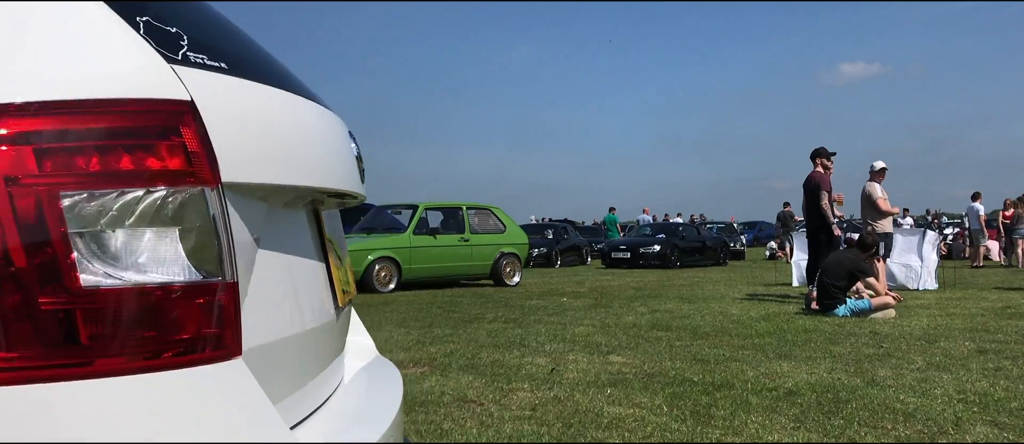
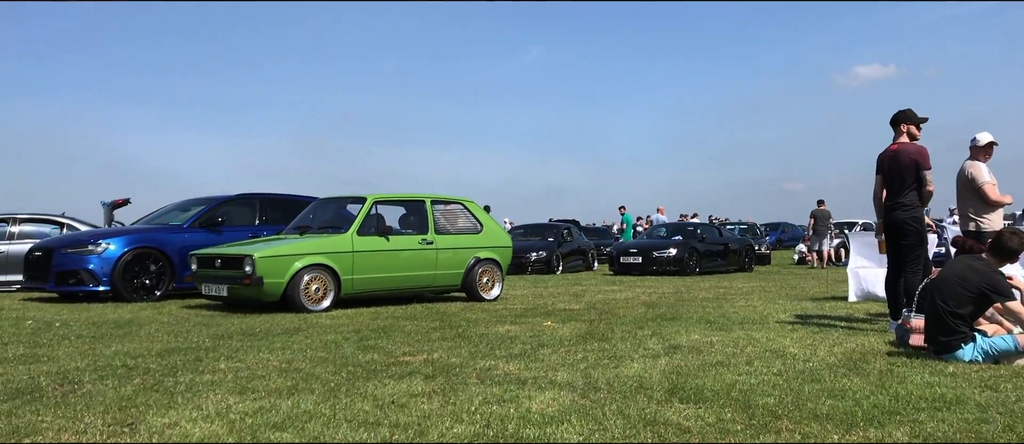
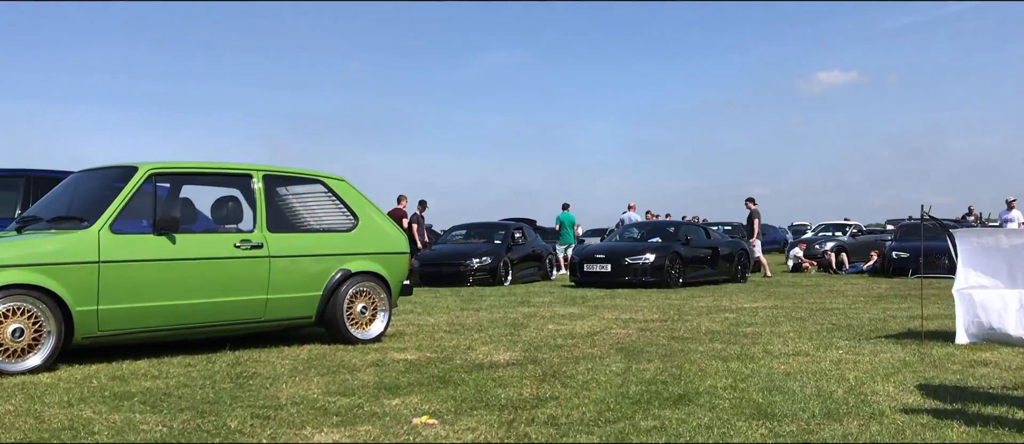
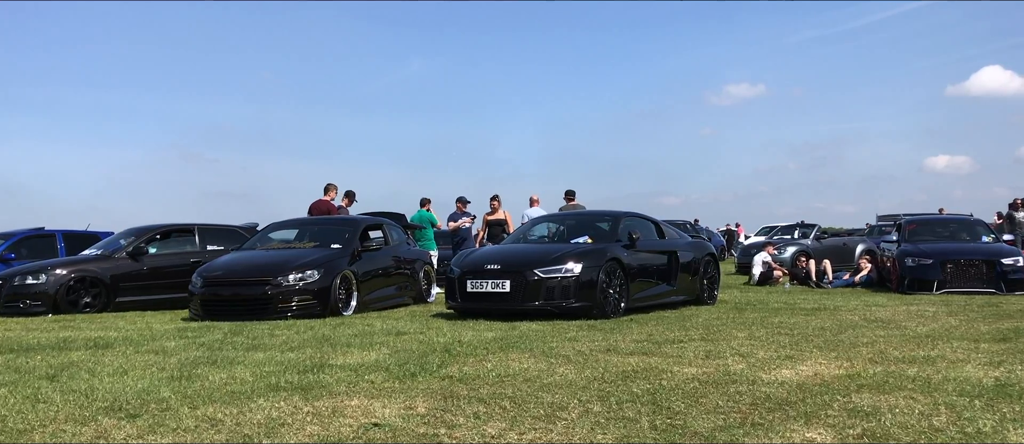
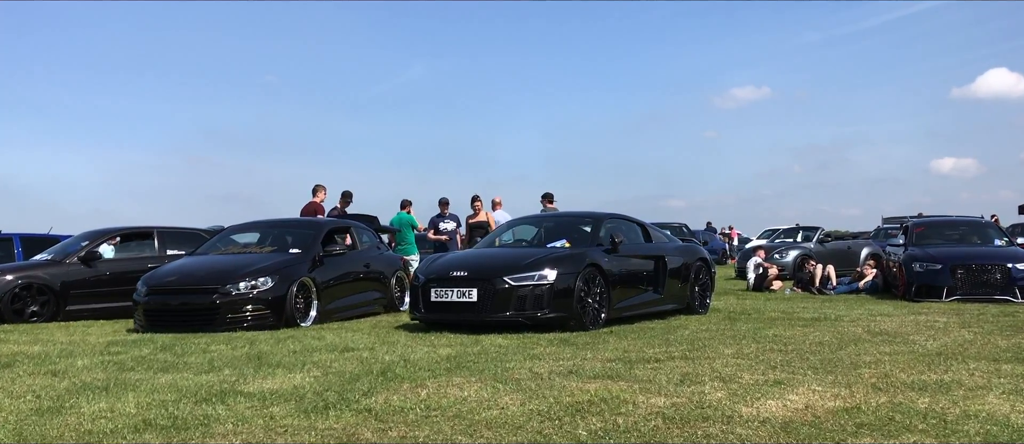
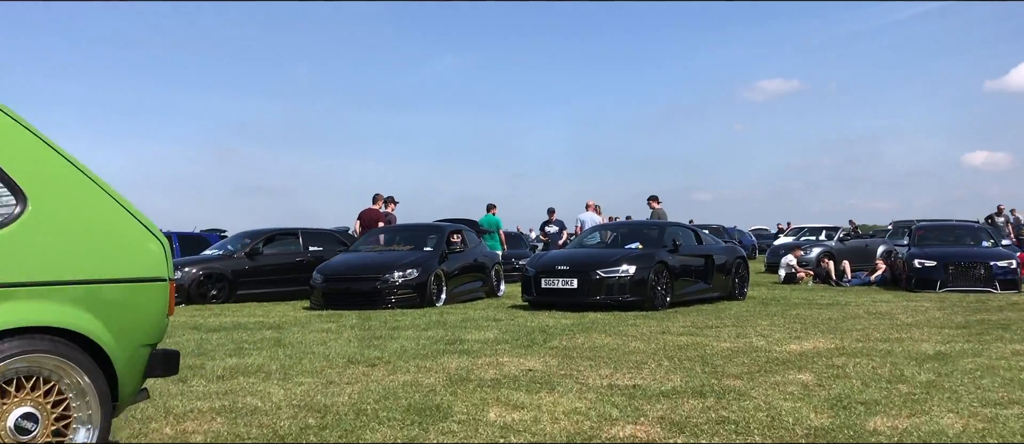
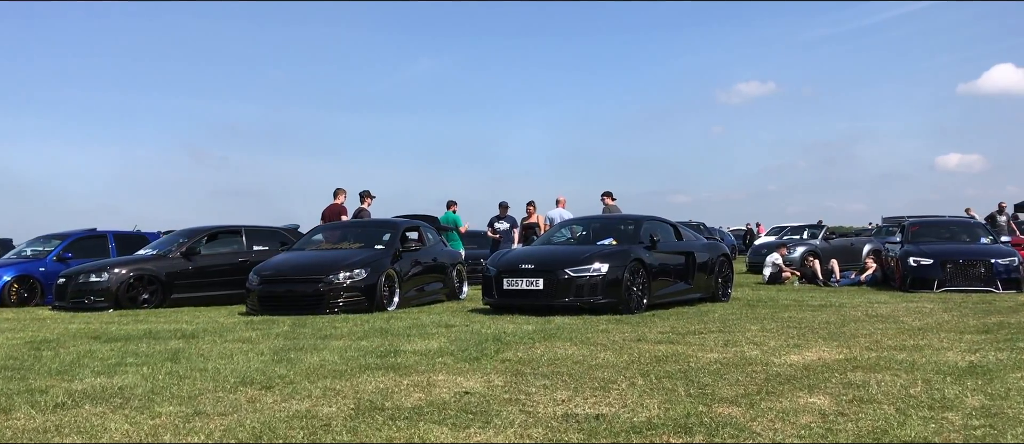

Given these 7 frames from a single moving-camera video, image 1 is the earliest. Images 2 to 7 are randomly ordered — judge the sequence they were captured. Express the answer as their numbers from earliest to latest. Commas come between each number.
2, 3, 6, 7, 4, 5
